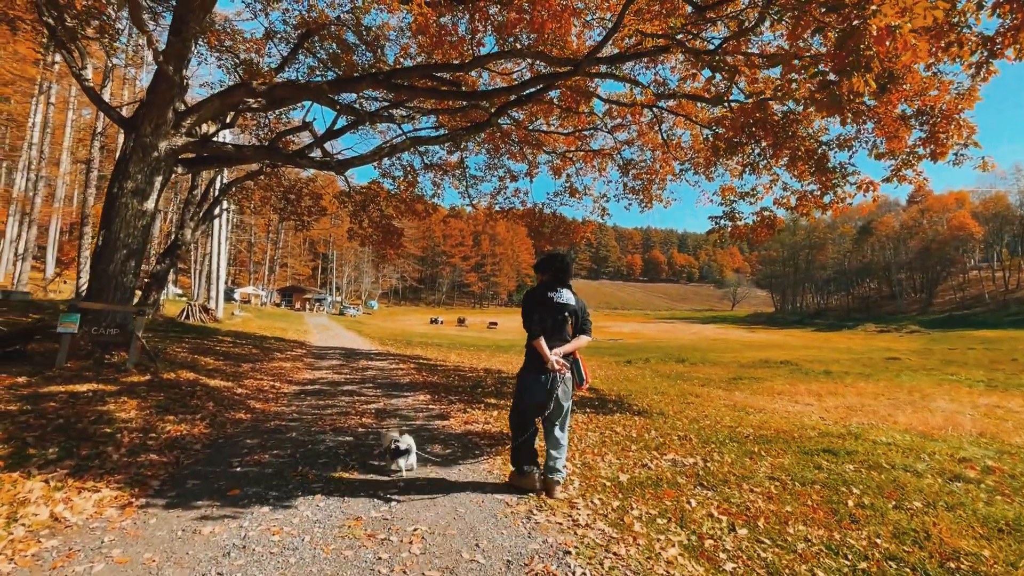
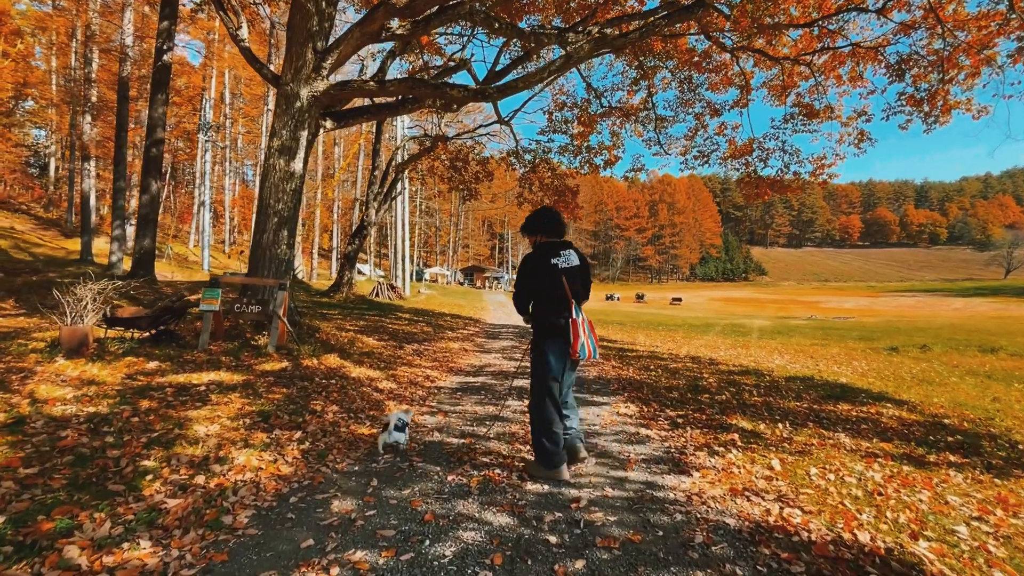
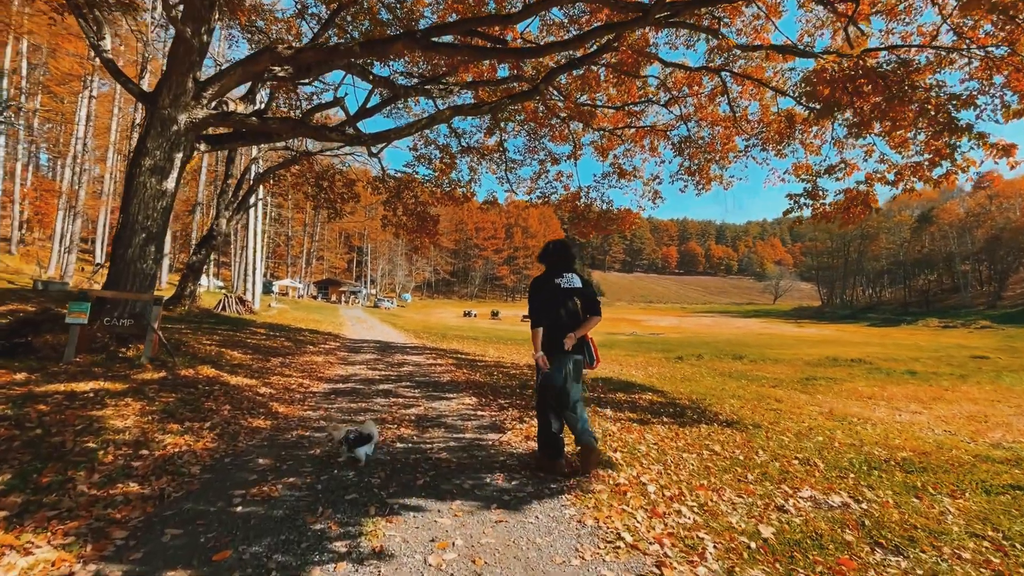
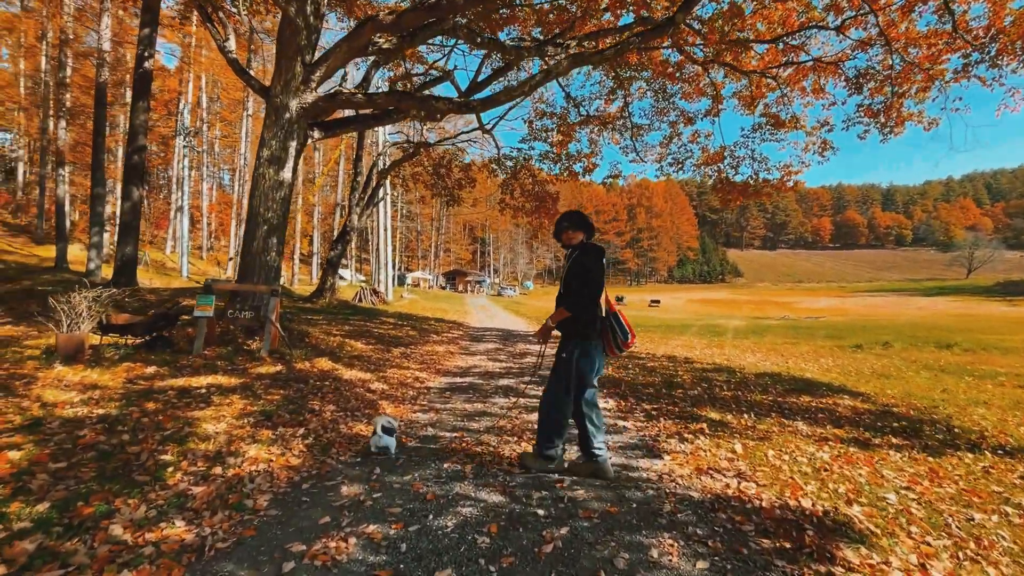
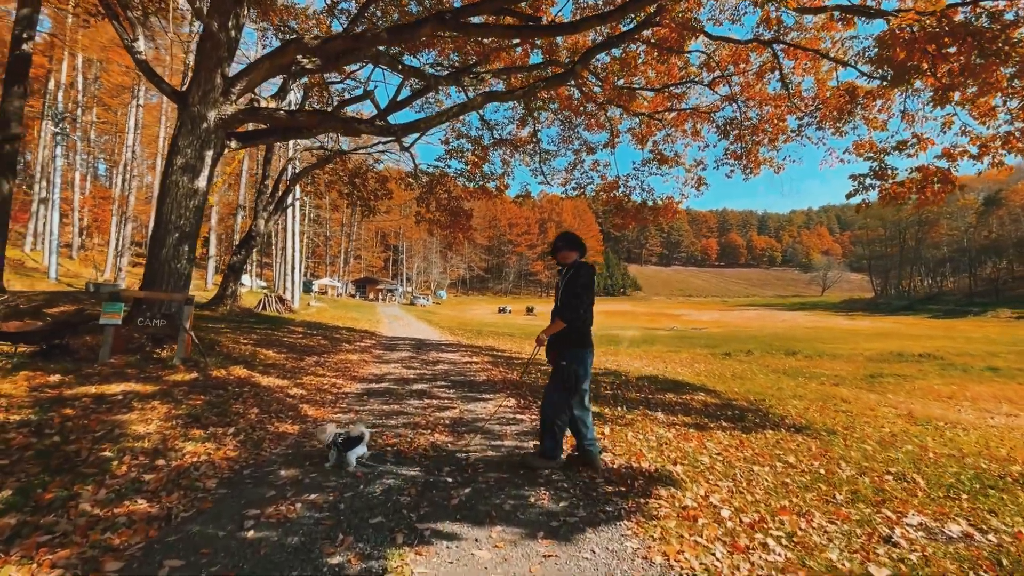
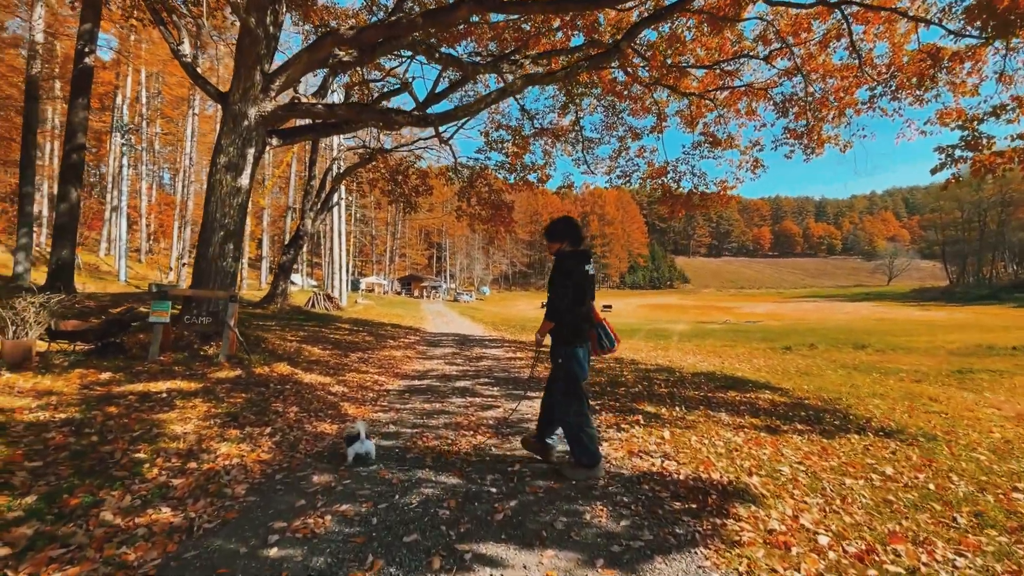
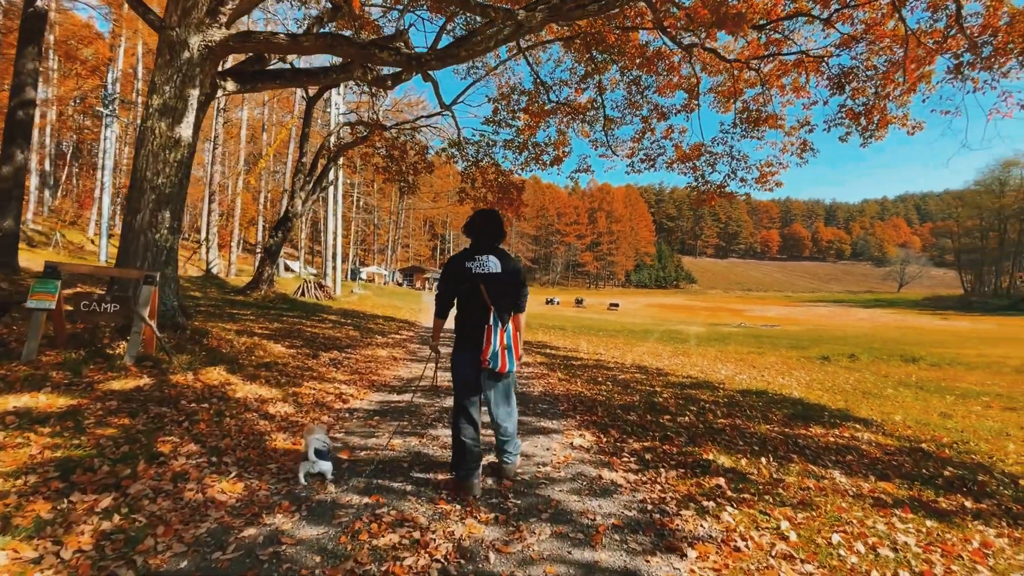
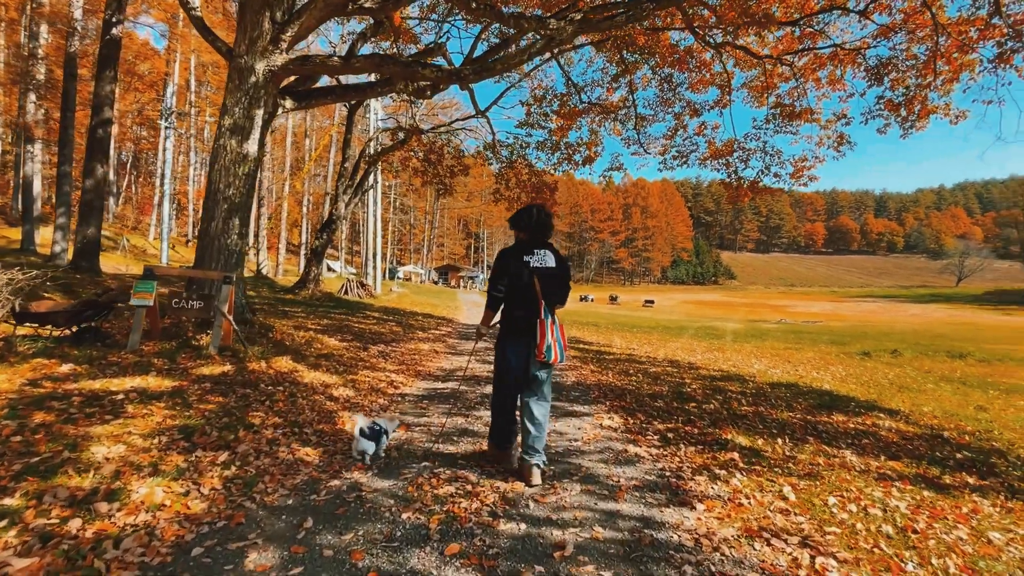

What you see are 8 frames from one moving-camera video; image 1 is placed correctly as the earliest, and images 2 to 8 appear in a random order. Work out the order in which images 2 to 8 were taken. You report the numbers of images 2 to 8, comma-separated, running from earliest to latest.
3, 5, 6, 4, 2, 8, 7
